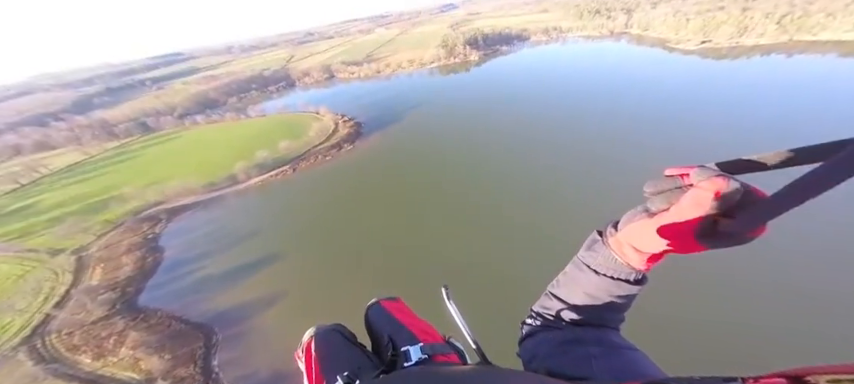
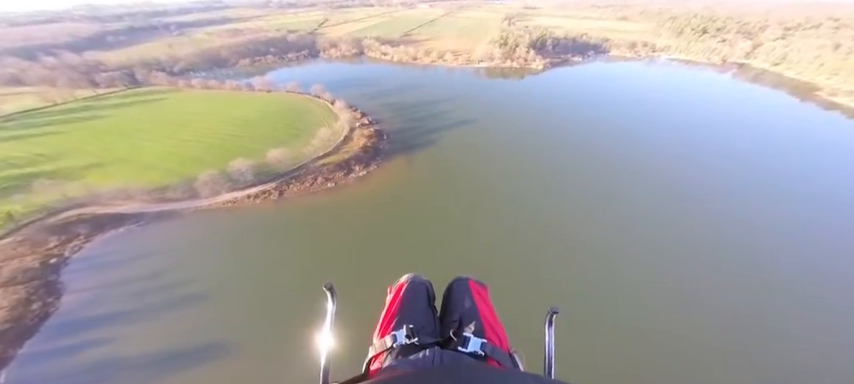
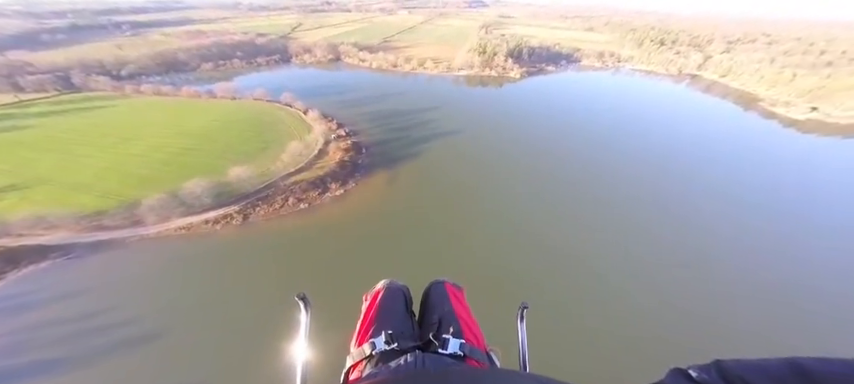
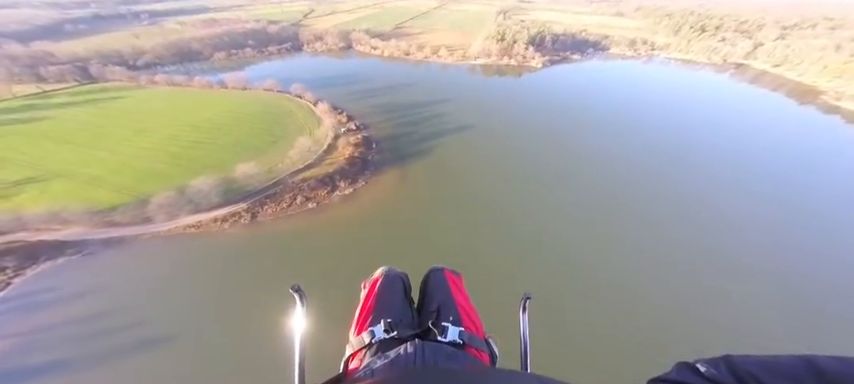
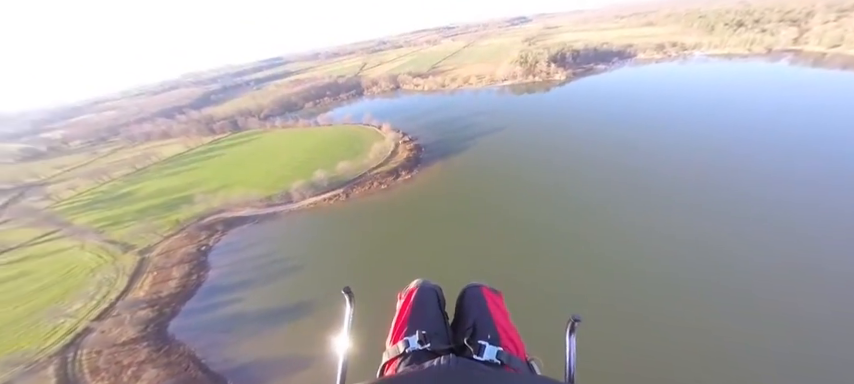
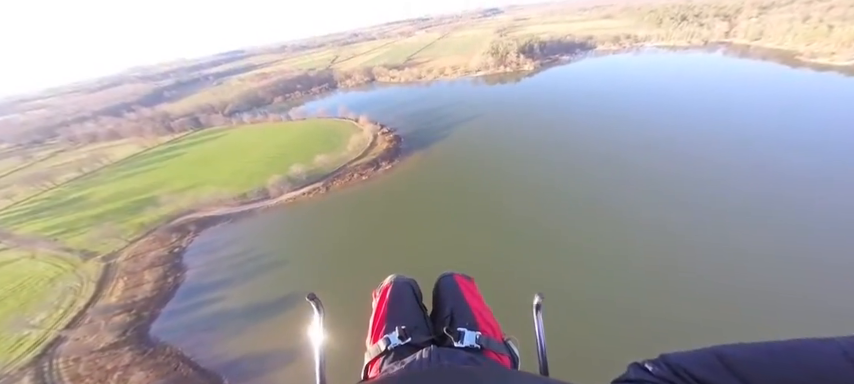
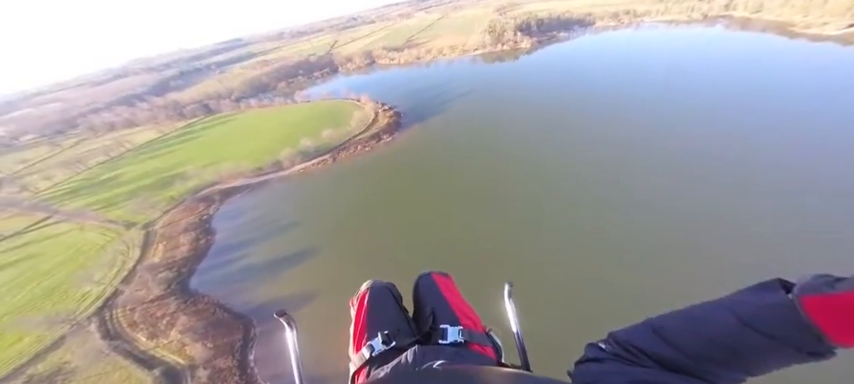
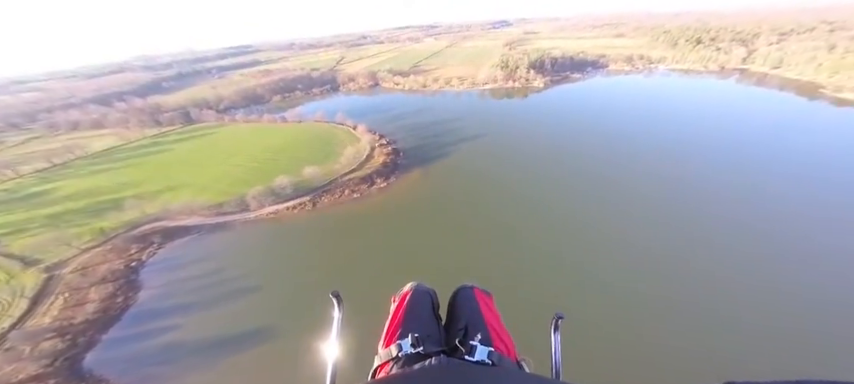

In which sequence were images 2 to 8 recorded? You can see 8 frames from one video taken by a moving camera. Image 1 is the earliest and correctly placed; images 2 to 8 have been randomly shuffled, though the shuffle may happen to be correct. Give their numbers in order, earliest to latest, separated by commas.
7, 6, 5, 8, 2, 3, 4
